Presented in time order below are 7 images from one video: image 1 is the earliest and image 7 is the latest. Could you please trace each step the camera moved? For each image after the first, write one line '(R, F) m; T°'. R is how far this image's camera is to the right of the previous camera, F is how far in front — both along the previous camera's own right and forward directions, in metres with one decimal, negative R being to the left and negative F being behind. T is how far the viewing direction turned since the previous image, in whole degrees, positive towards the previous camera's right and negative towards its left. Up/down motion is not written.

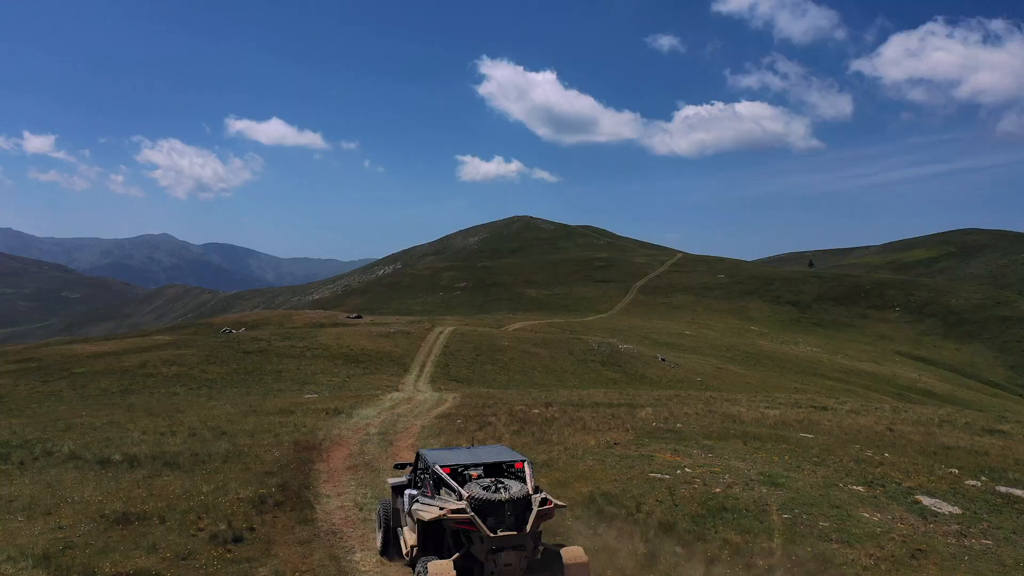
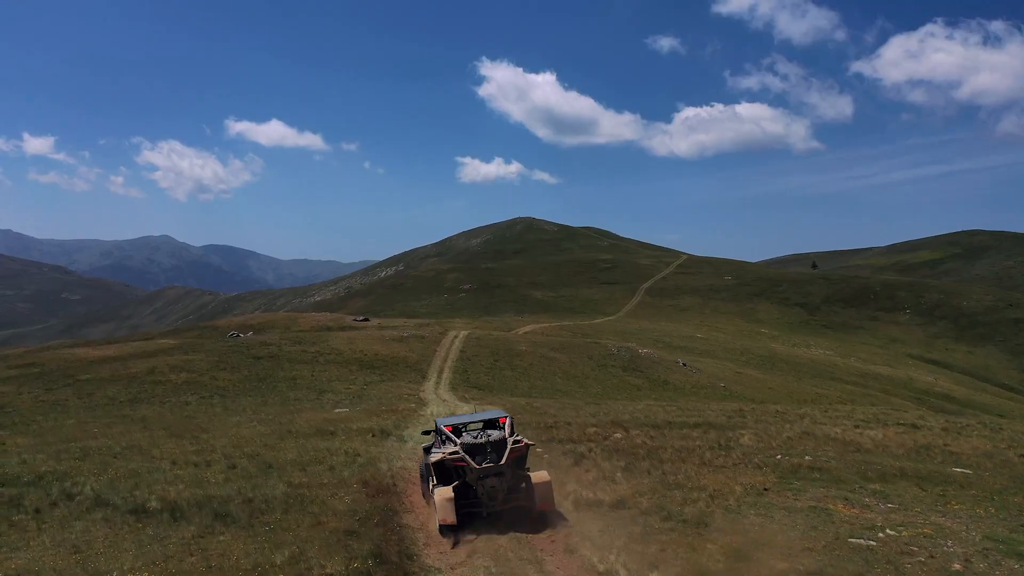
(-1.9, +1.8) m; 0°
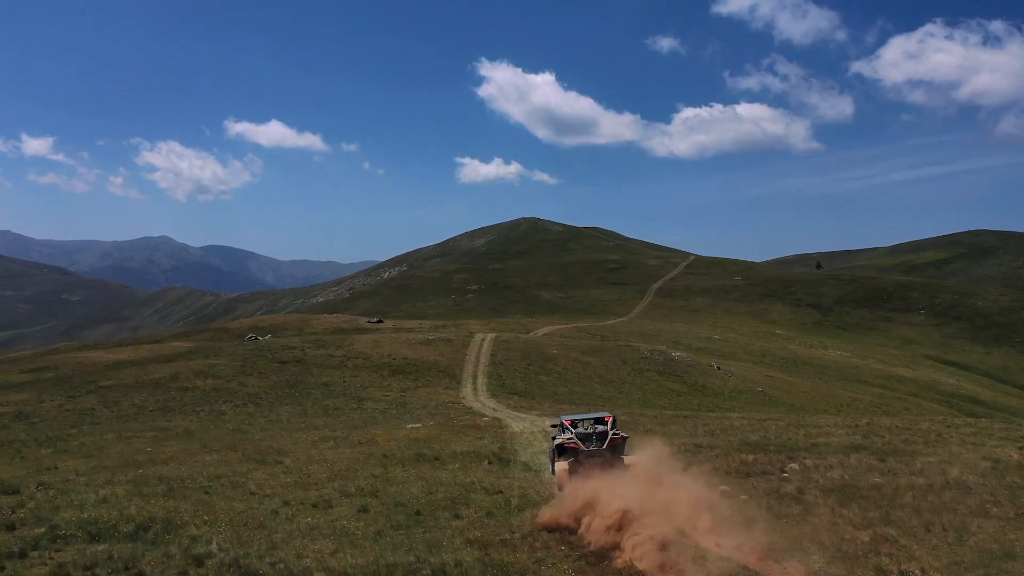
(-3.2, +1.9) m; 0°
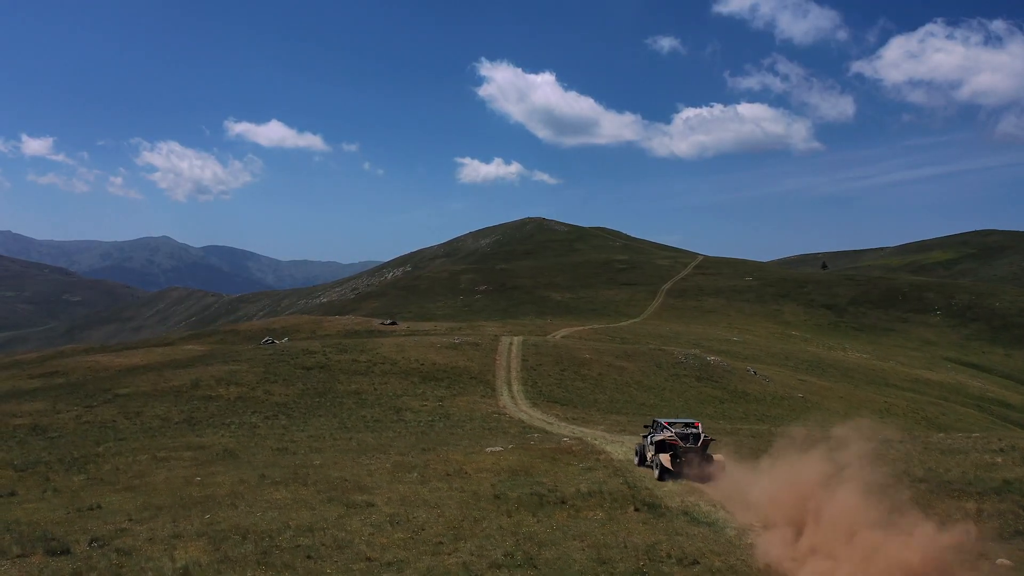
(-2.9, +2.3) m; 0°
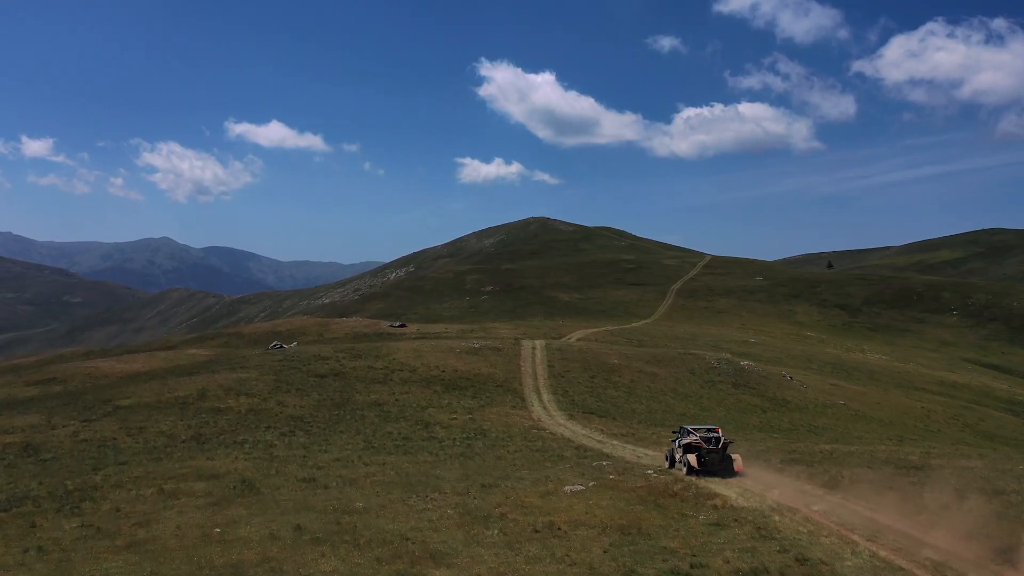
(-2.2, +3.0) m; 0°
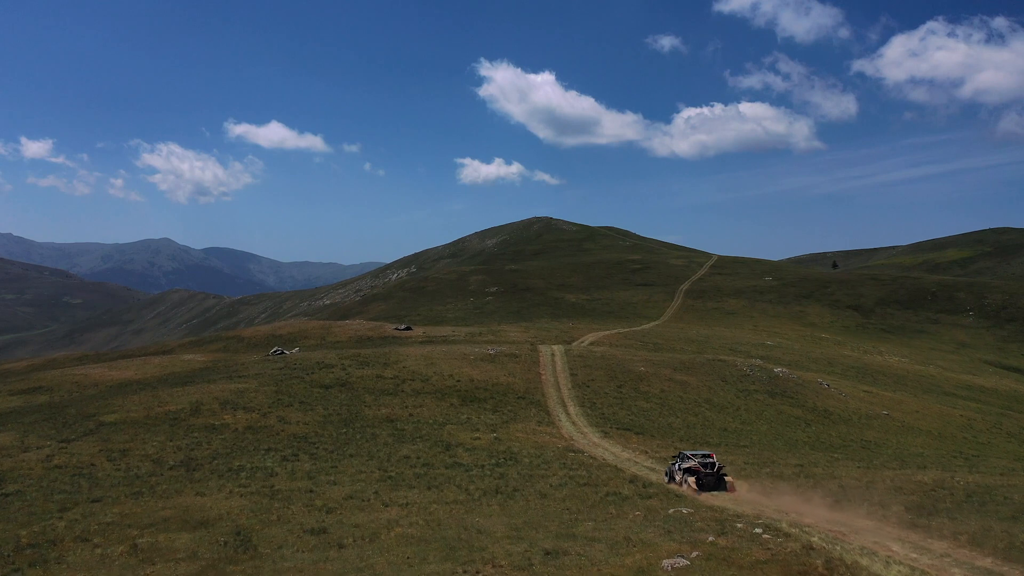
(-1.5, +3.5) m; 0°
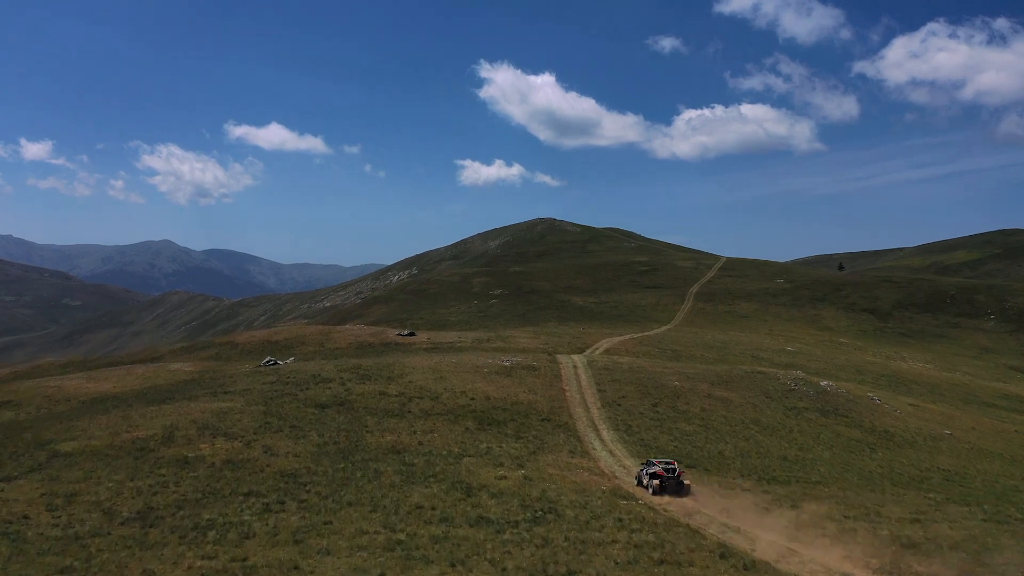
(-1.4, +4.9) m; 0°
